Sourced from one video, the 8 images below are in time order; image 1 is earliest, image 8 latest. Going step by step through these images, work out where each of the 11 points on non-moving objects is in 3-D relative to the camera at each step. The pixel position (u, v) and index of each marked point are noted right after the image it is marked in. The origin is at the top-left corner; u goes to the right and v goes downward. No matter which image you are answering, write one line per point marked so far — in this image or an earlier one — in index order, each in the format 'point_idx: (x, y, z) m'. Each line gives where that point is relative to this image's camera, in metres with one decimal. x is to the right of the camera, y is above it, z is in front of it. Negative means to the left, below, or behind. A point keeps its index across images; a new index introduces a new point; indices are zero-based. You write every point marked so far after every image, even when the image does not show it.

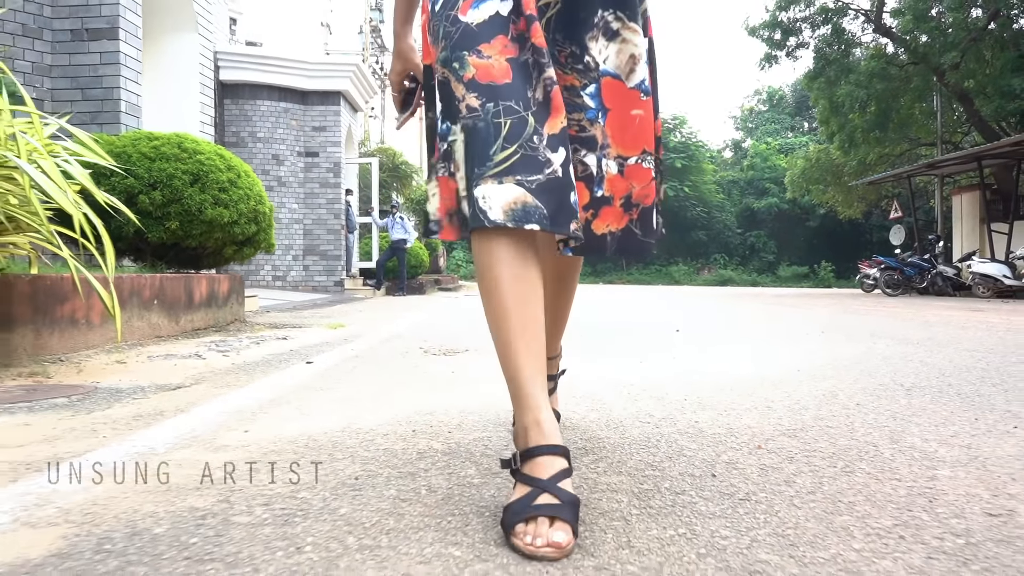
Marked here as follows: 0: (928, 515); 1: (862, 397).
0: (+0.5, -0.3, +1.0) m
1: (+0.8, -0.3, +2.0) m
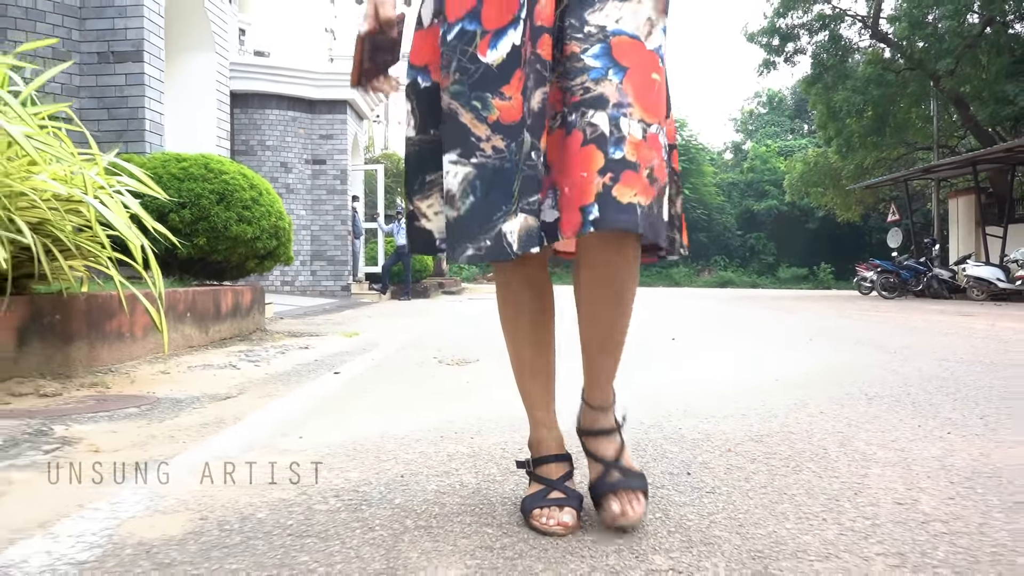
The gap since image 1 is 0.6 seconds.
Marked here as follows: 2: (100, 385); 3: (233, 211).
0: (+0.5, -0.3, +1.3) m
1: (+0.8, -0.3, +2.3) m
2: (-1.3, -0.3, +2.8) m
3: (-1.5, +0.4, +4.7) m
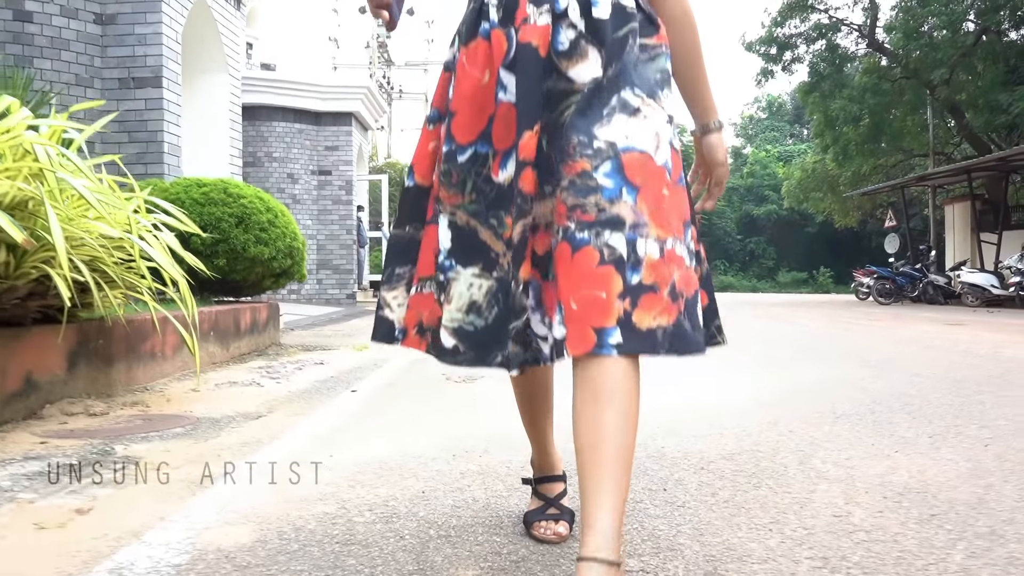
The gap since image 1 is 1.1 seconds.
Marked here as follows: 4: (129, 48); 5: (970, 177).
0: (+0.5, -0.4, +1.6) m
1: (+0.9, -0.4, +2.6) m
2: (-1.3, -0.4, +3.1) m
3: (-1.5, +0.3, +5.0) m
4: (-2.7, +1.7, +6.2) m
5: (+9.5, +2.3, +18.1) m
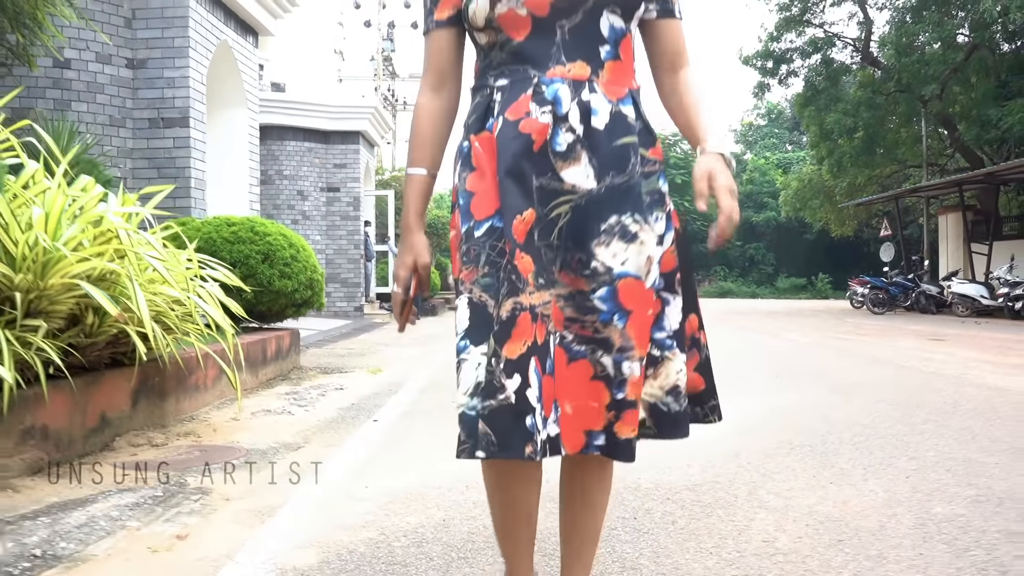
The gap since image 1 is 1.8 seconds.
0: (+0.5, -0.6, +2.1) m
1: (+0.9, -0.6, +3.1) m
2: (-1.3, -0.6, +3.6) m
3: (-1.5, +0.1, +5.5) m
4: (-2.7, +1.5, +6.6) m
5: (+9.5, +2.1, +18.5) m
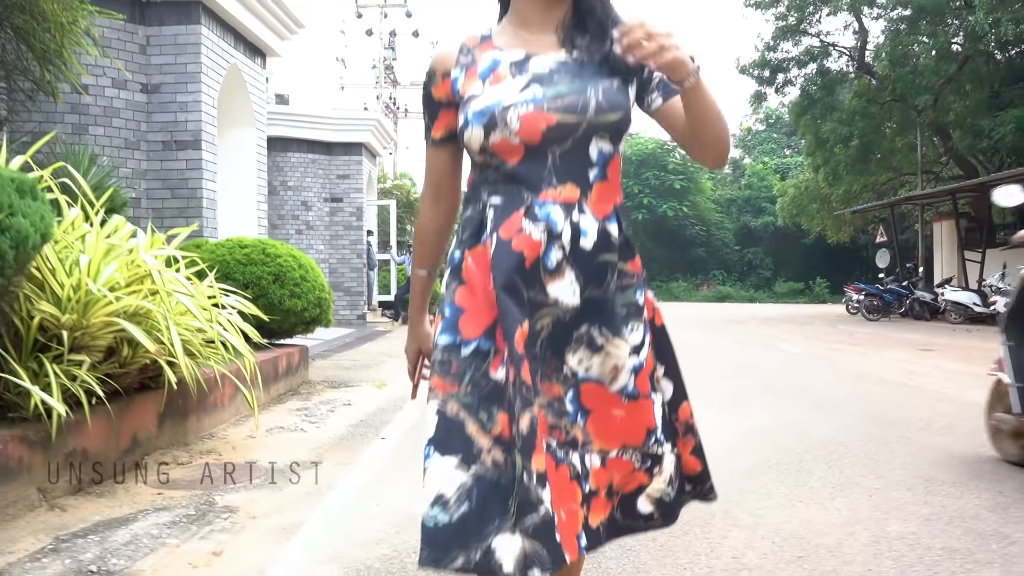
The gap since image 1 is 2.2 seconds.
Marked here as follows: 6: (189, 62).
0: (+0.5, -0.7, +2.3) m
1: (+0.9, -0.7, +3.3) m
2: (-1.3, -0.7, +3.8) m
3: (-1.5, 0.0, +5.7) m
4: (-2.7, +1.4, +6.9) m
5: (+9.5, +2.0, +18.8) m
6: (-2.6, +1.8, +6.9) m
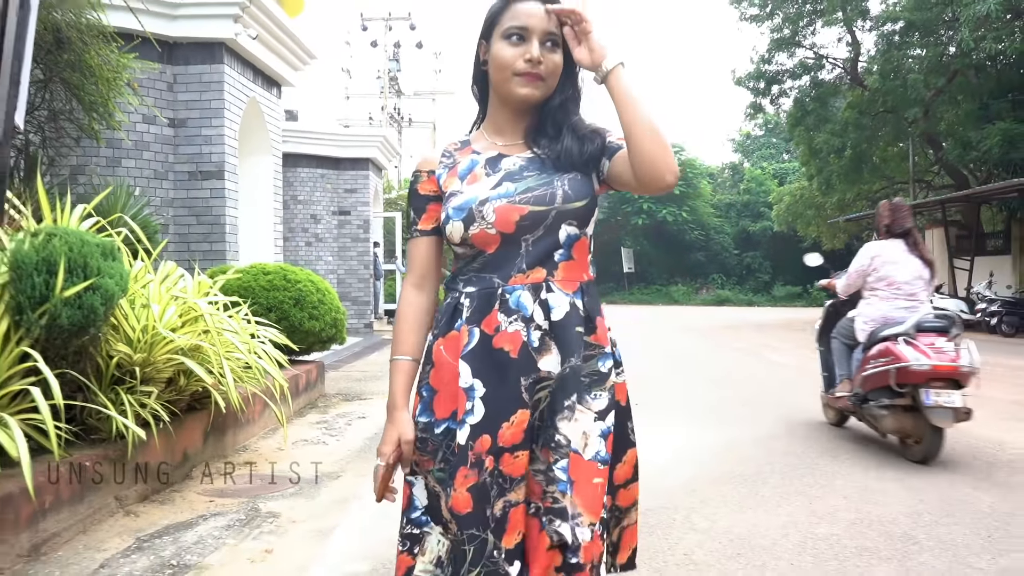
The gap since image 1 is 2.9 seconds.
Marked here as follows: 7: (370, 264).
0: (+0.5, -0.9, +2.9) m
1: (+0.8, -0.9, +3.9) m
2: (-1.3, -0.9, +4.4) m
3: (-1.5, -0.2, +6.3) m
4: (-2.7, +1.2, +7.5) m
5: (+9.6, +1.8, +19.3) m
6: (-2.6, +1.6, +7.4) m
7: (-2.4, +0.4, +14.8) m
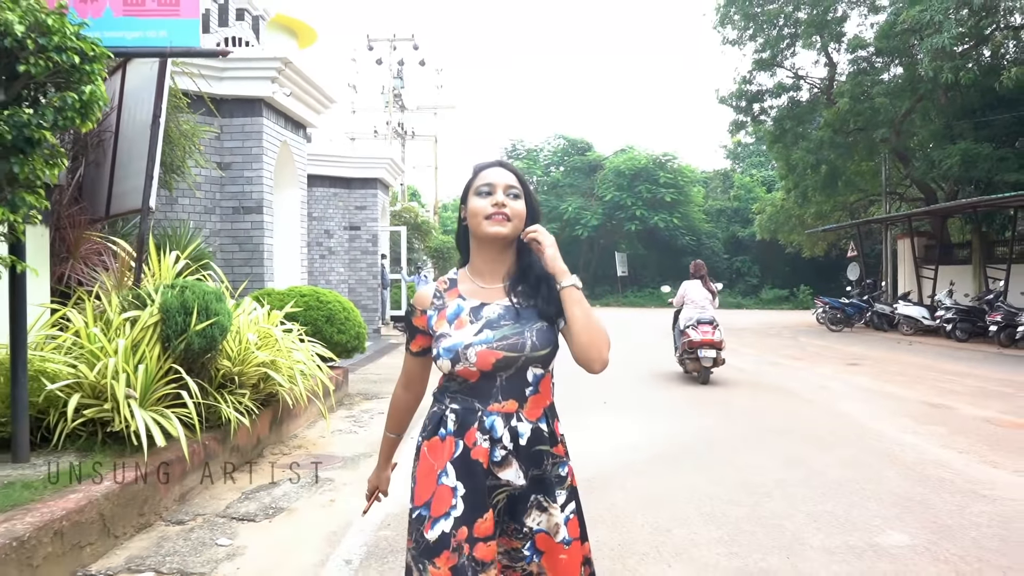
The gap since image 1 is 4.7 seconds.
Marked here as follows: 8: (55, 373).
0: (+0.4, -1.1, +4.3) m
1: (+0.8, -1.1, +5.3) m
2: (-1.4, -1.1, +5.8) m
3: (-1.6, -0.3, +7.7) m
4: (-2.8, +1.0, +8.9) m
5: (+9.5, +1.6, +20.7) m
6: (-2.6, +1.5, +8.9) m
7: (-2.5, +0.3, +16.3) m
8: (-2.1, -0.4, +4.1) m
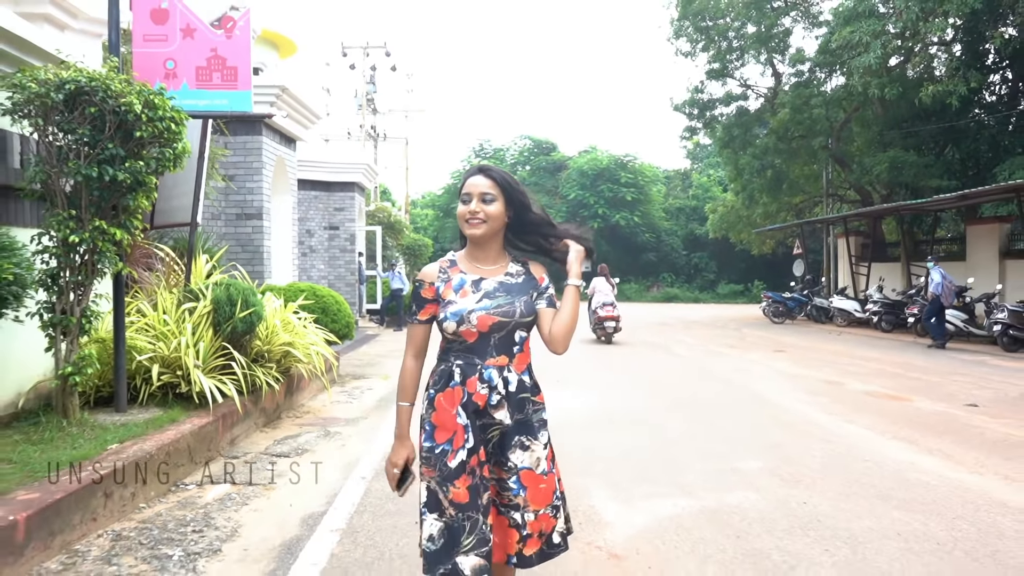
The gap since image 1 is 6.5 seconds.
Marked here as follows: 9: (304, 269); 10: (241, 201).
0: (+0.2, -1.0, +5.8) m
1: (+0.5, -1.0, +6.8) m
2: (-1.7, -1.0, +7.3) m
3: (-1.9, -0.3, +9.1) m
4: (-3.2, +1.1, +10.3) m
5: (+8.6, +1.8, +22.5) m
6: (-3.0, +1.5, +10.2) m
7: (-3.2, +0.3, +17.6) m
8: (-2.3, -0.4, +5.4) m
9: (-4.1, +0.4, +17.3) m
10: (-3.2, +1.0, +10.3) m
